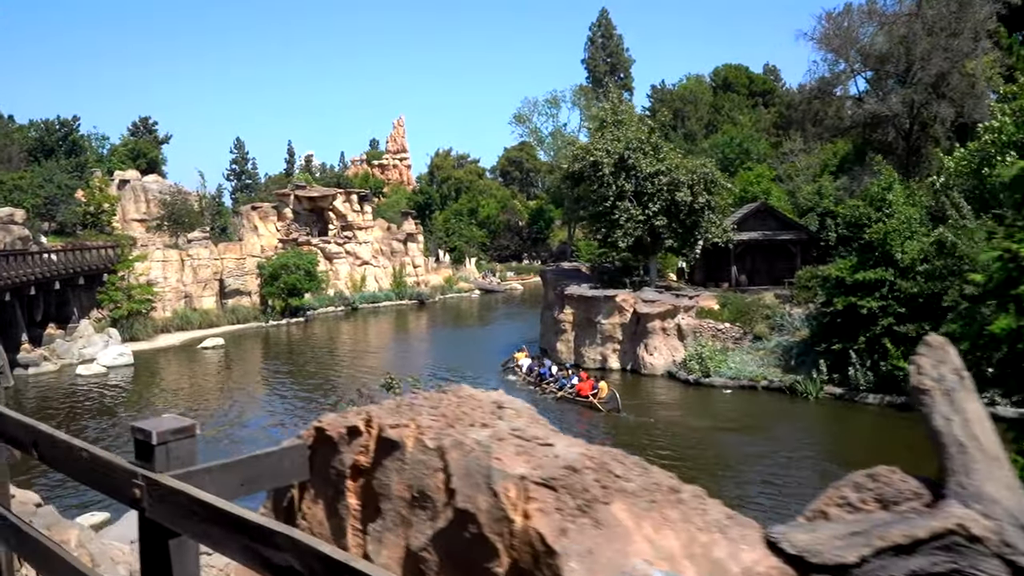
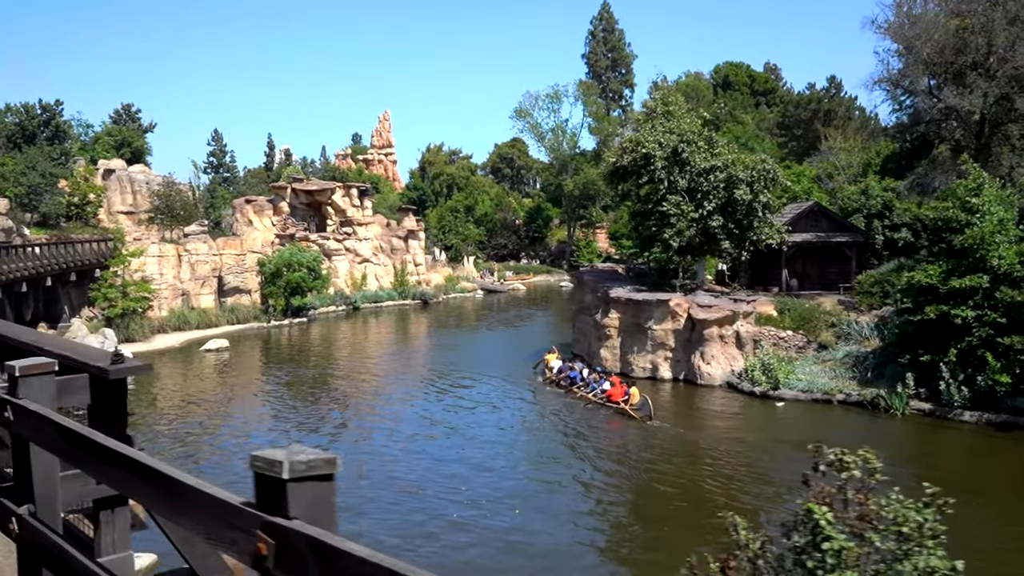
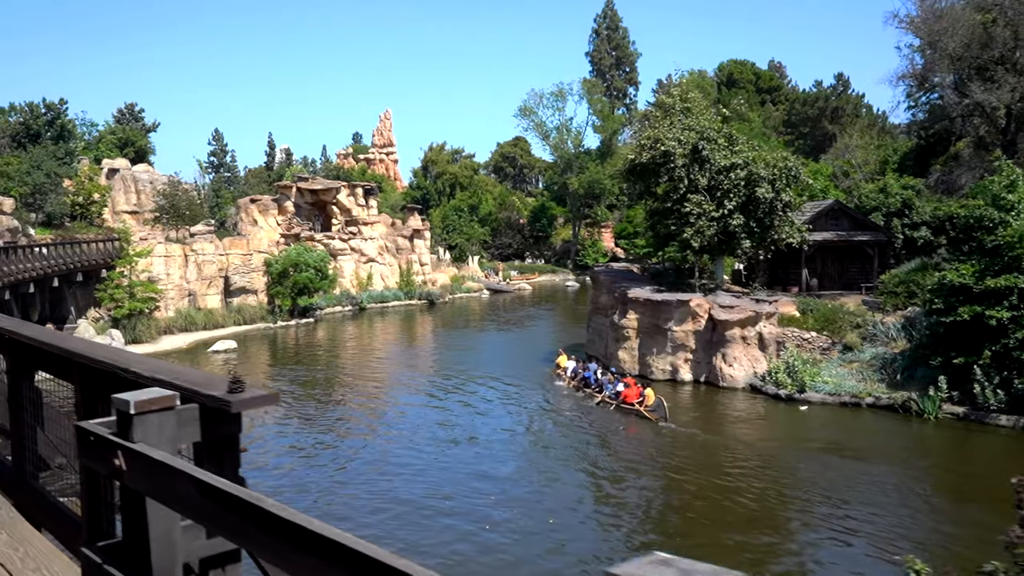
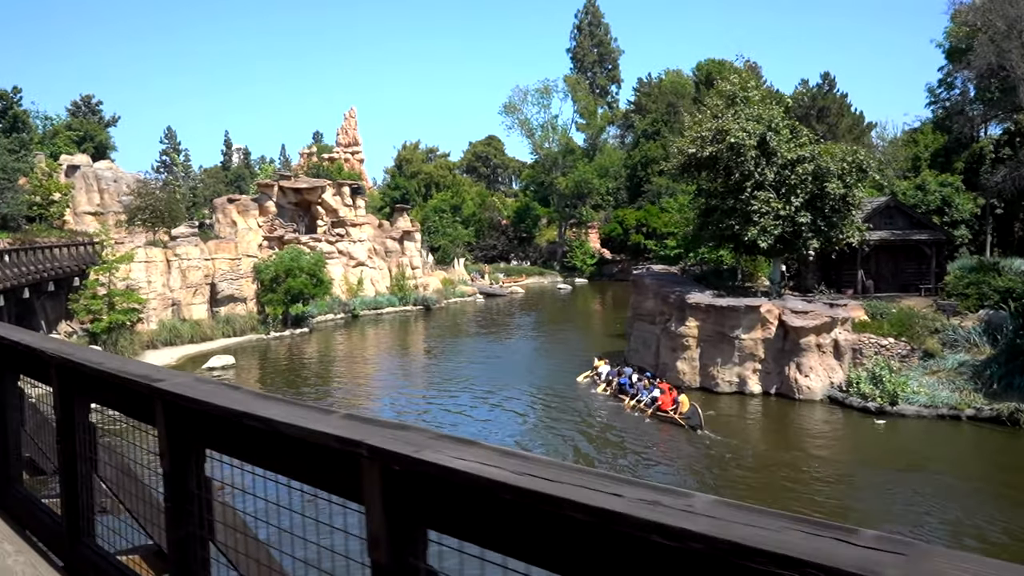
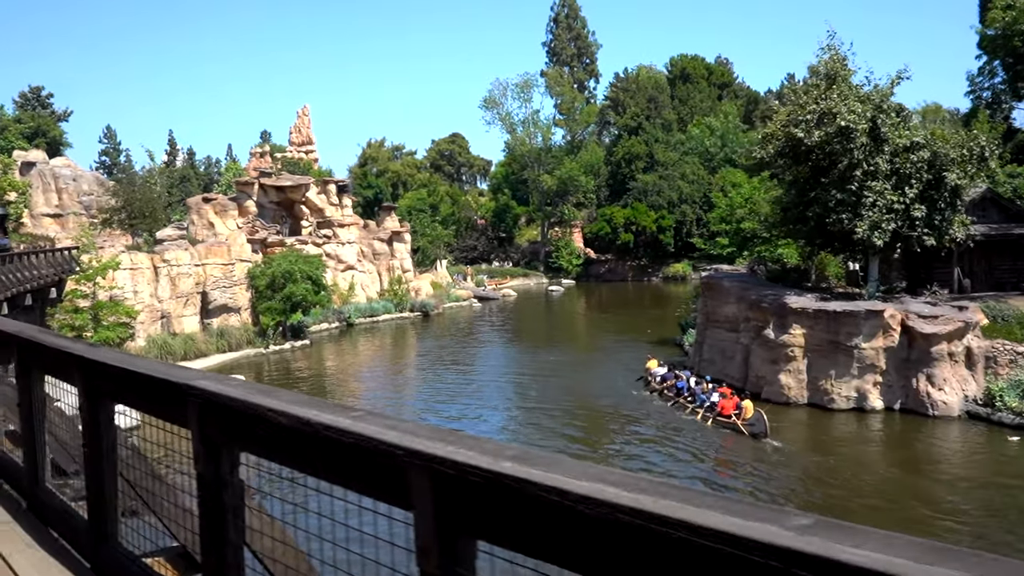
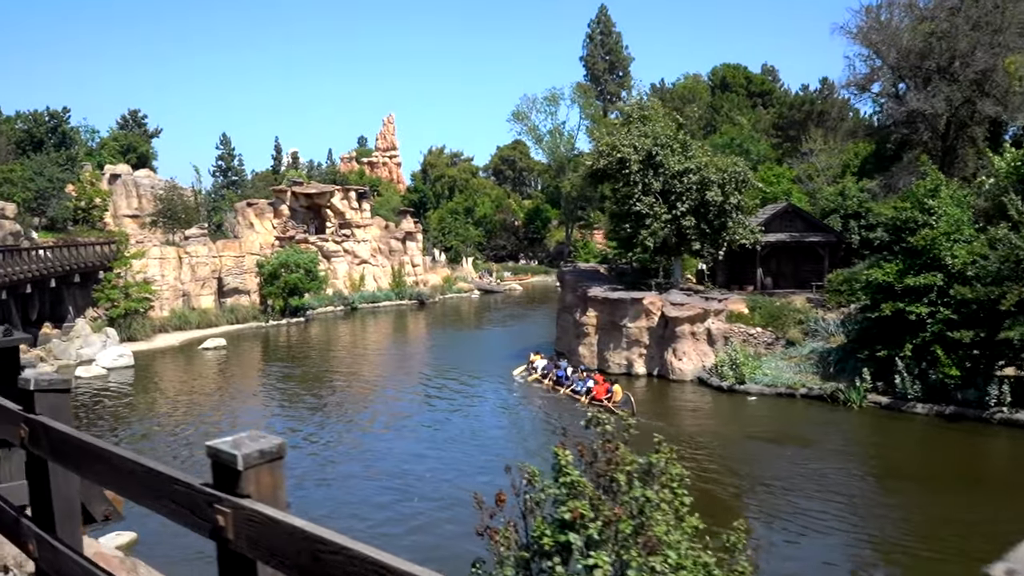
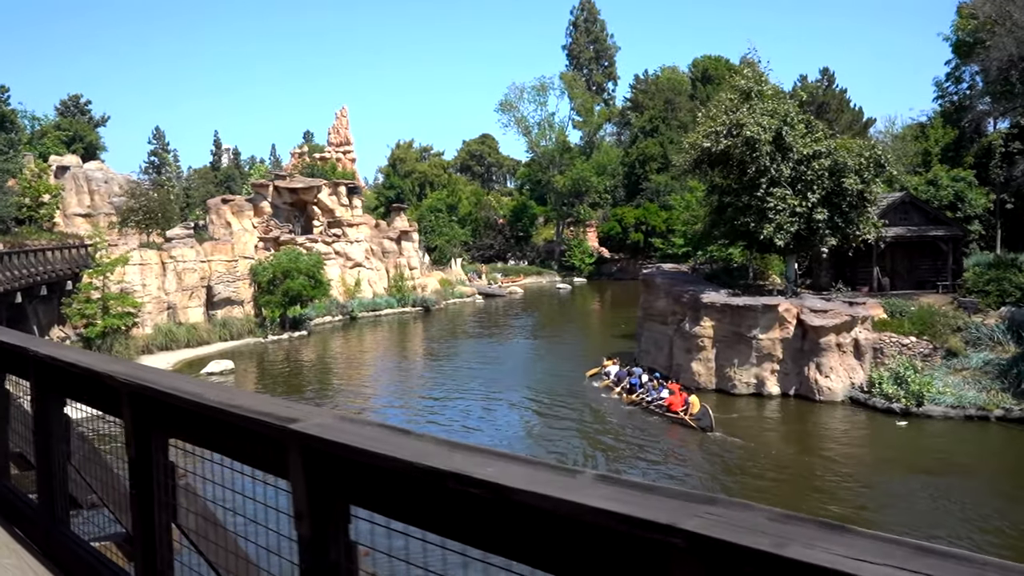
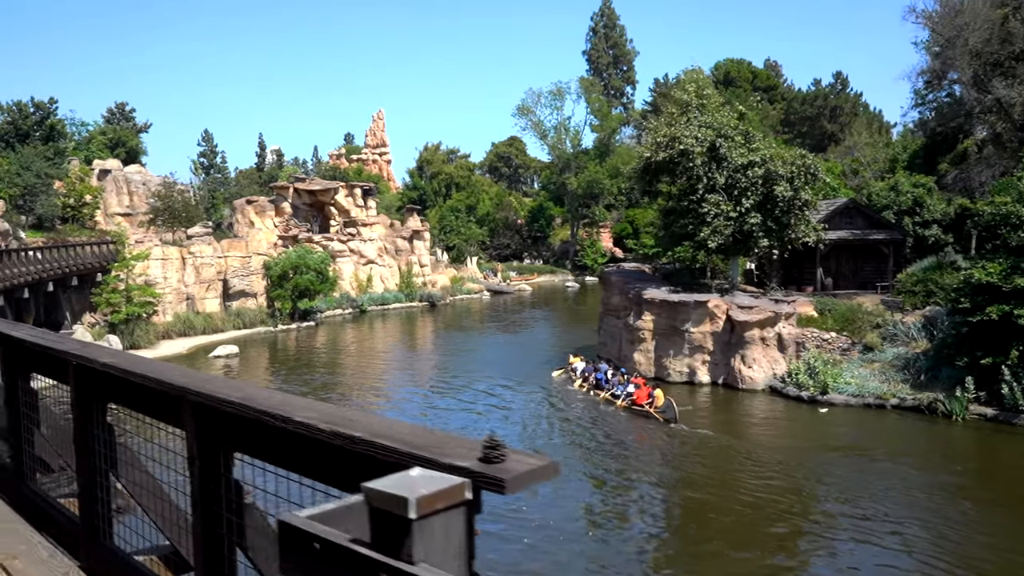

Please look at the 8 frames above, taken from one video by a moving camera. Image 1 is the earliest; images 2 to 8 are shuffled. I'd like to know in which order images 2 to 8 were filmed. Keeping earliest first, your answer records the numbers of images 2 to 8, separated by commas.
6, 2, 3, 8, 4, 7, 5
